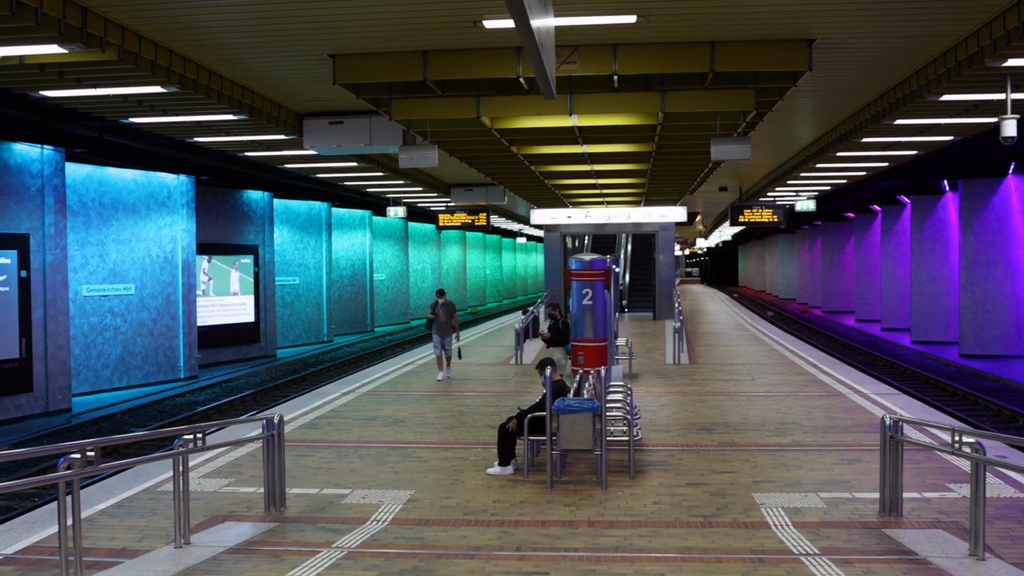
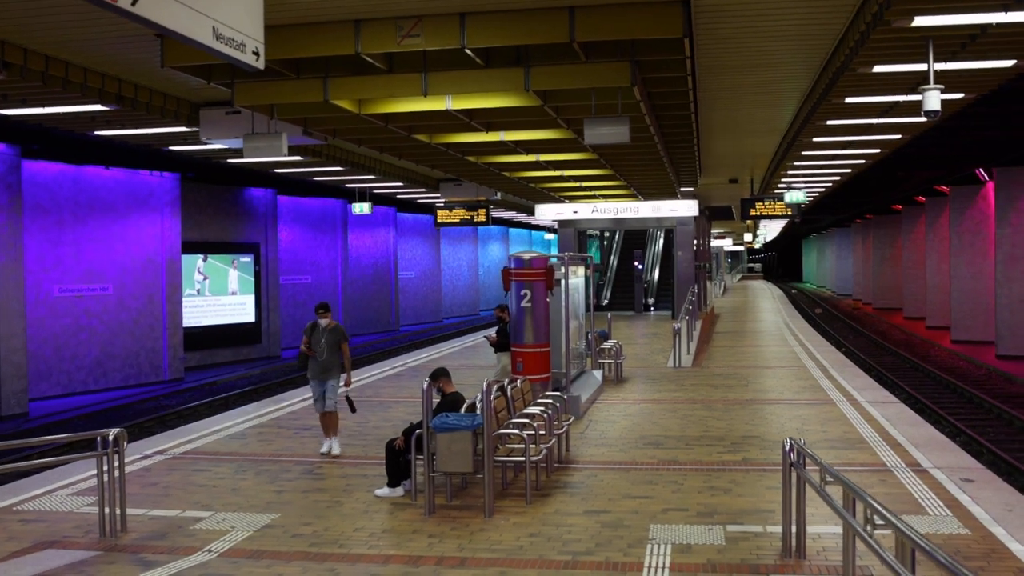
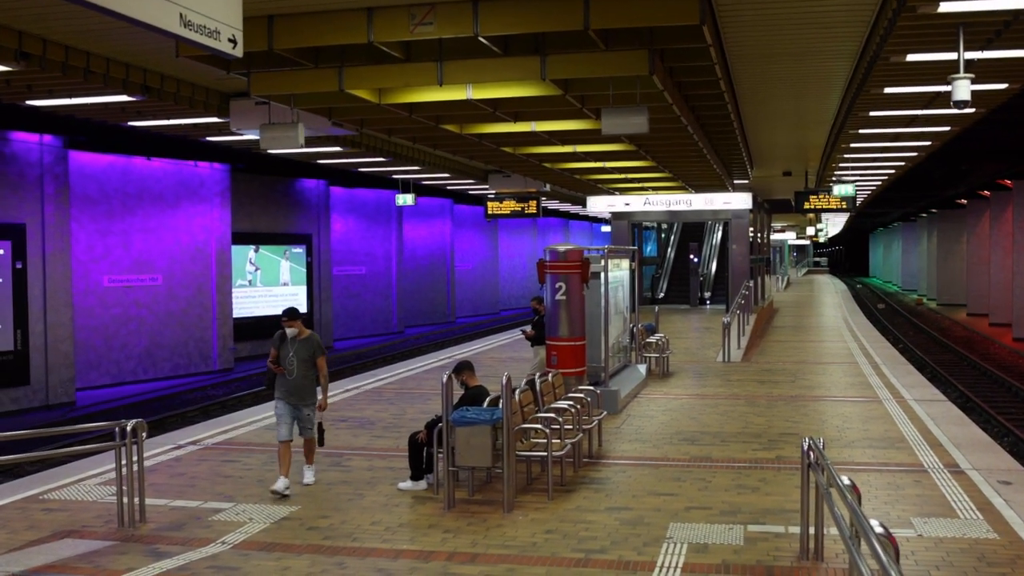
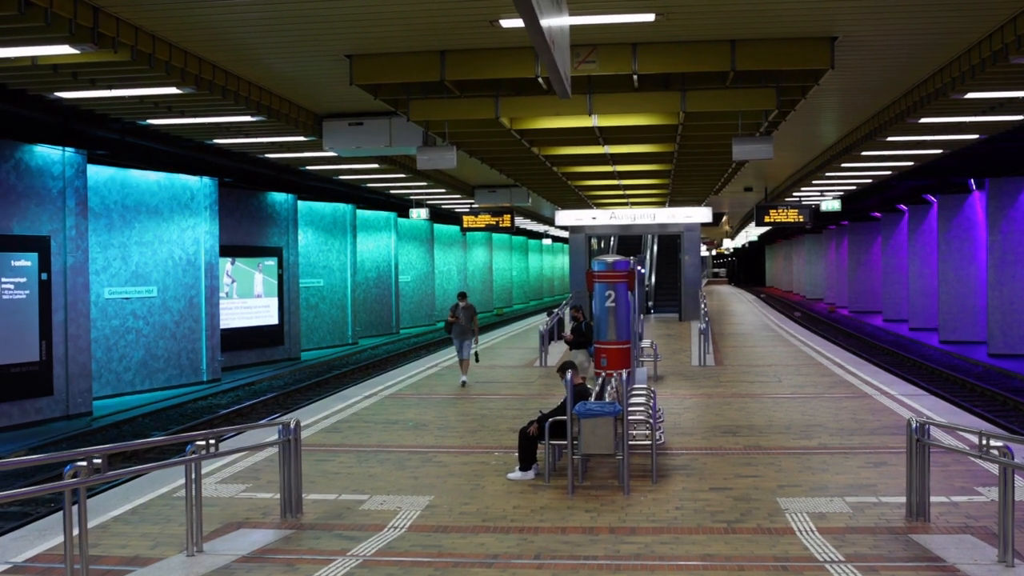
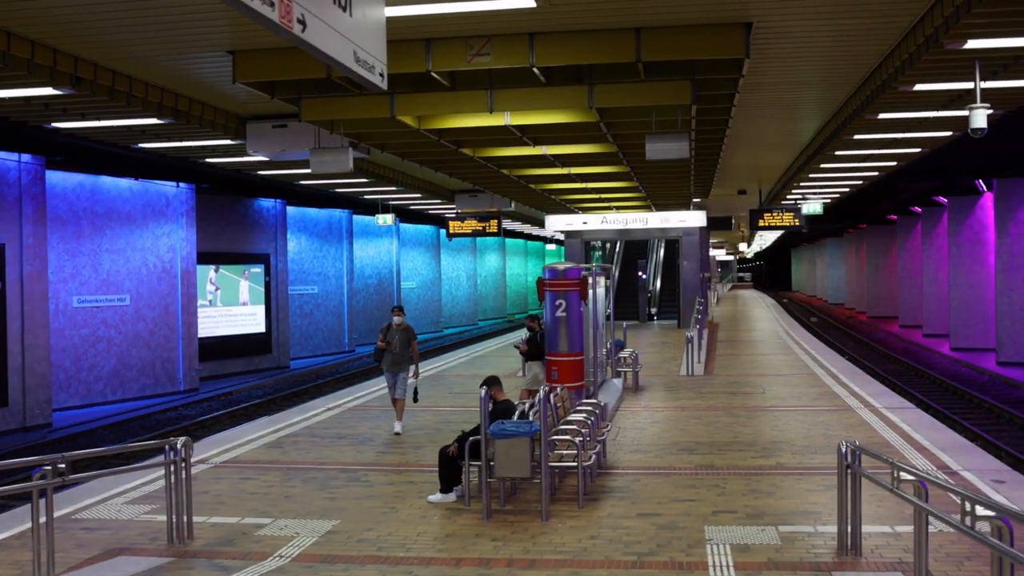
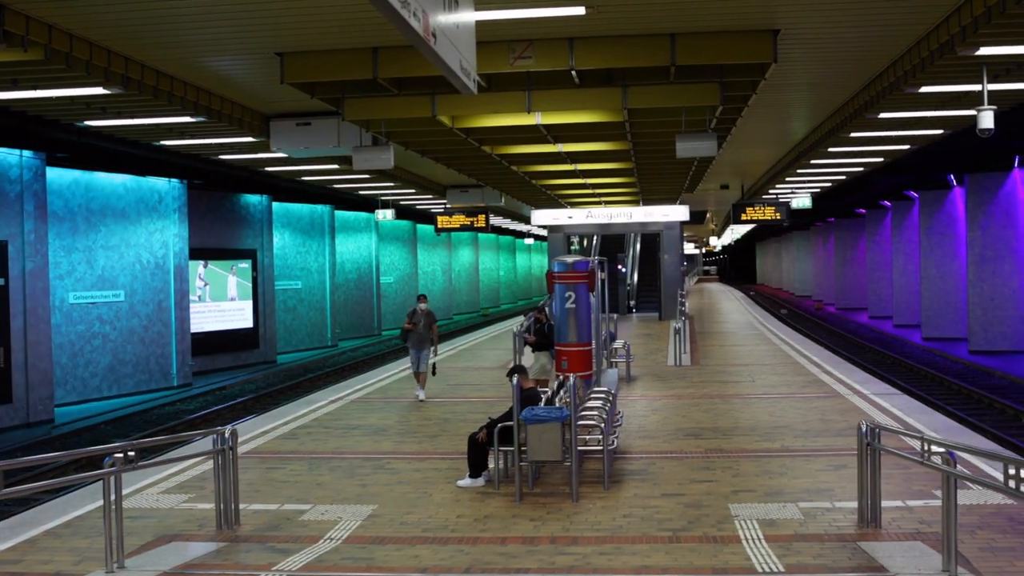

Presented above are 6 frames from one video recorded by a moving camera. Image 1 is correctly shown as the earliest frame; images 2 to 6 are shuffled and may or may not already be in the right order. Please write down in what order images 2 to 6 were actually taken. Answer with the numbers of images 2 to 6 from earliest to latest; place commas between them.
4, 6, 5, 2, 3
